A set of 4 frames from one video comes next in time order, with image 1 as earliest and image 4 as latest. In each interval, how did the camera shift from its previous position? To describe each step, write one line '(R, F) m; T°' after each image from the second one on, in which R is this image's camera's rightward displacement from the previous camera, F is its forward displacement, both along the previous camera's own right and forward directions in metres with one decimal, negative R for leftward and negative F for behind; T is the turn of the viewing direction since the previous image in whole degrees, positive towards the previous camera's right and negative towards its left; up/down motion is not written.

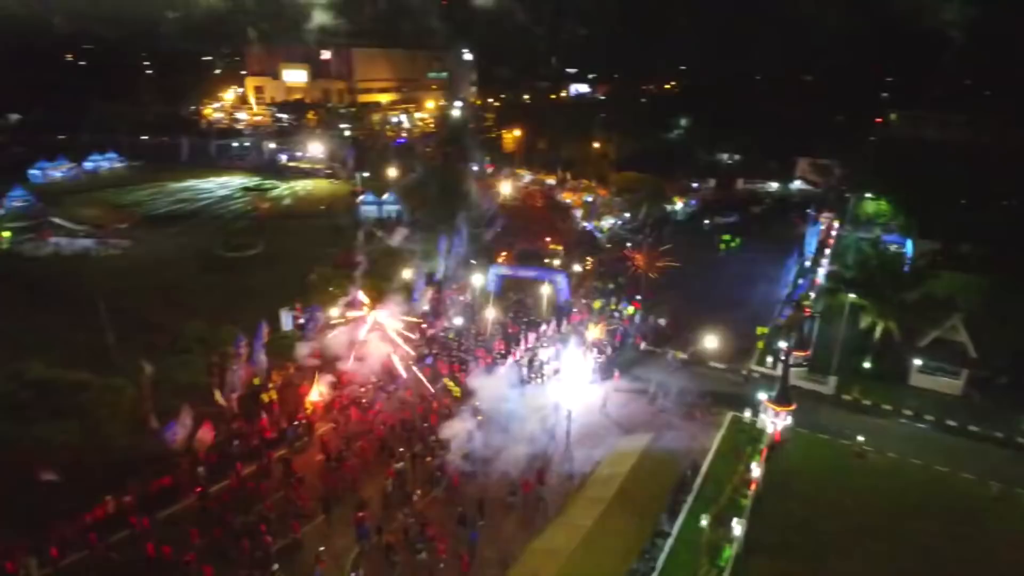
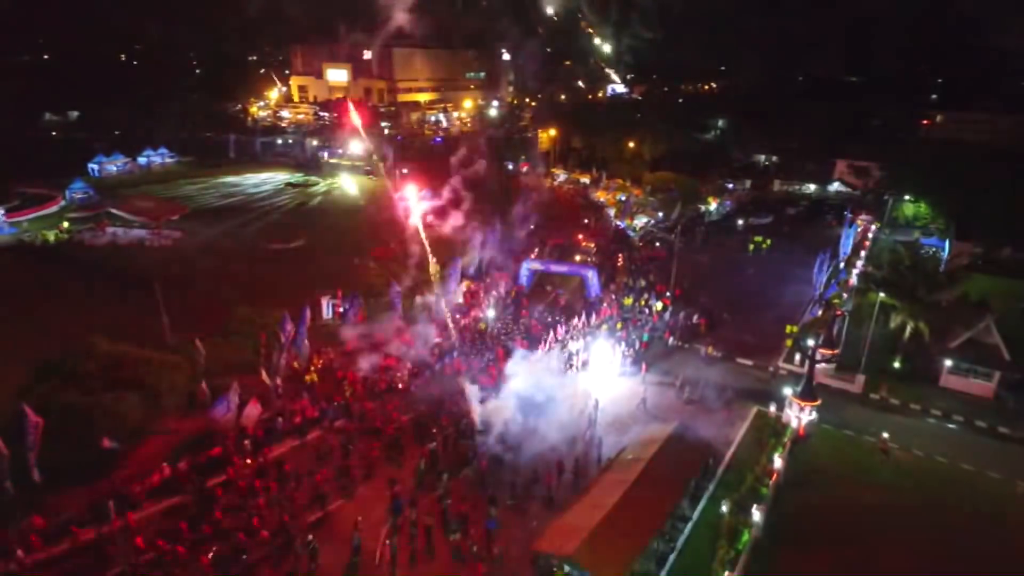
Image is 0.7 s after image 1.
(+0.1, -0.6) m; -3°
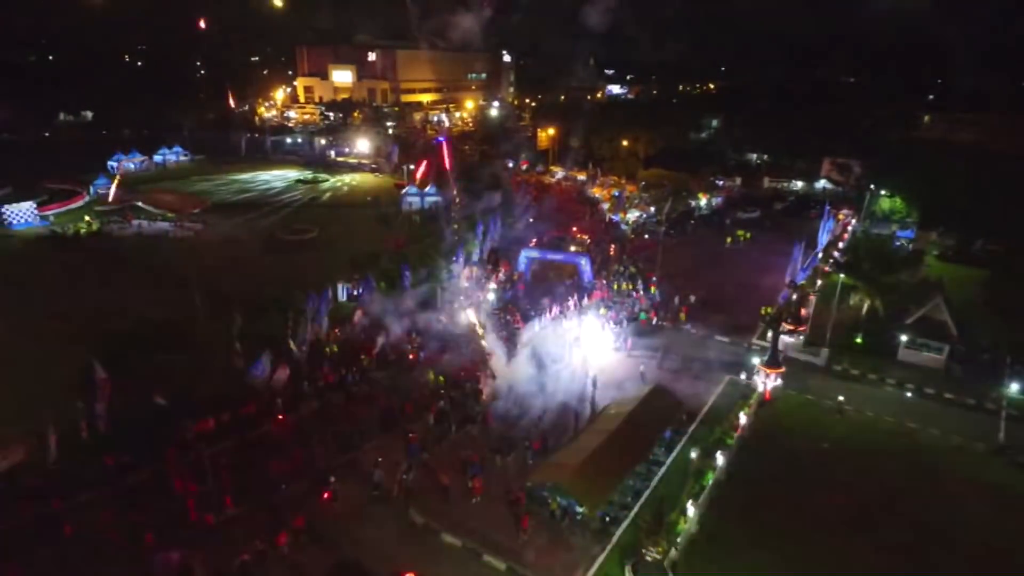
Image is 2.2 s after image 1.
(+0.1, -1.9) m; 0°
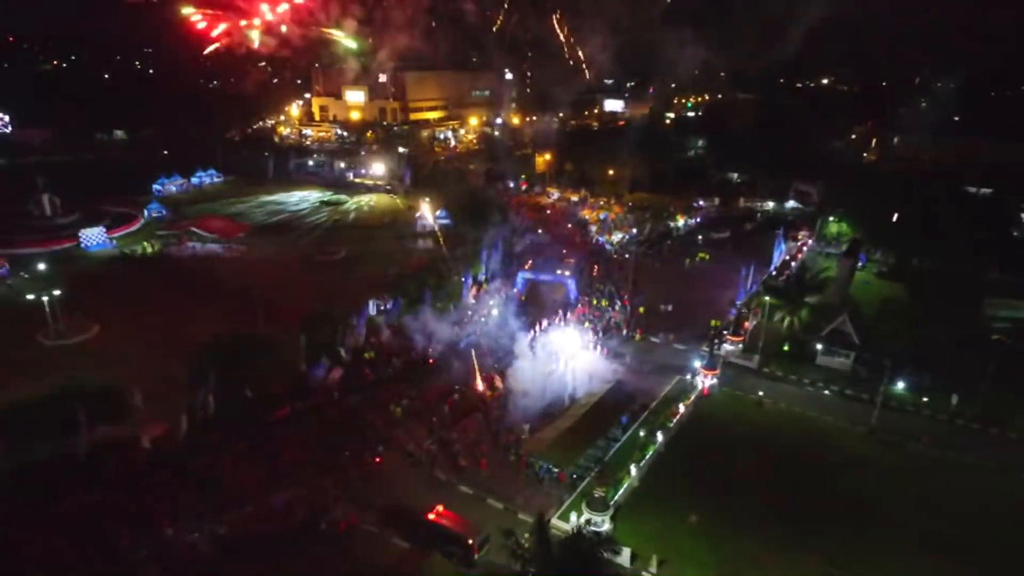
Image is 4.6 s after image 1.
(+0.2, -5.1) m; 0°
